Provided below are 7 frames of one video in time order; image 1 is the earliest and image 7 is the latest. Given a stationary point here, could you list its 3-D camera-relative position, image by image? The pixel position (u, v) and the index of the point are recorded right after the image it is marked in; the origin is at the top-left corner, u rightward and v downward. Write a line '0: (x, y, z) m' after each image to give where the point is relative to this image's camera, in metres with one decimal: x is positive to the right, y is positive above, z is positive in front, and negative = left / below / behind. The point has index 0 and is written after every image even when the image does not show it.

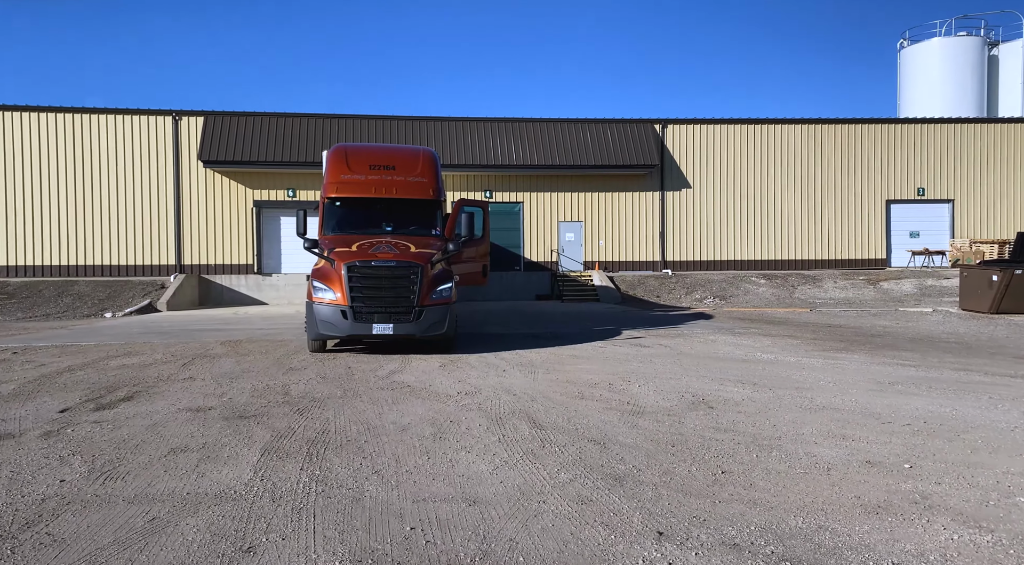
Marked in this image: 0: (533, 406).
0: (+0.2, -1.2, +8.0) m
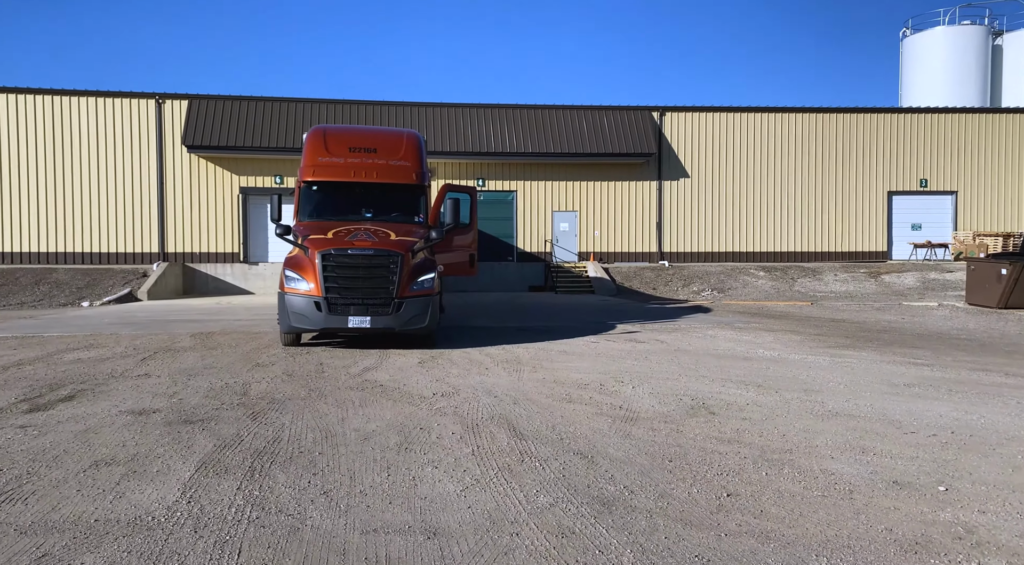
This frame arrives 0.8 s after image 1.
0: (0.0, -1.1, +7.3) m
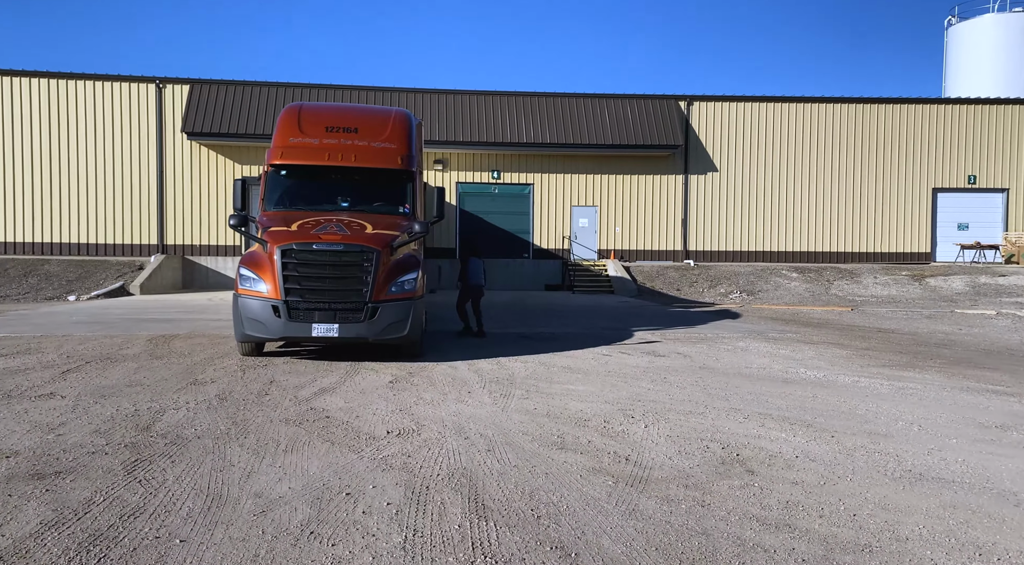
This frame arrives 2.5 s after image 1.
0: (-0.2, -1.1, +5.4) m
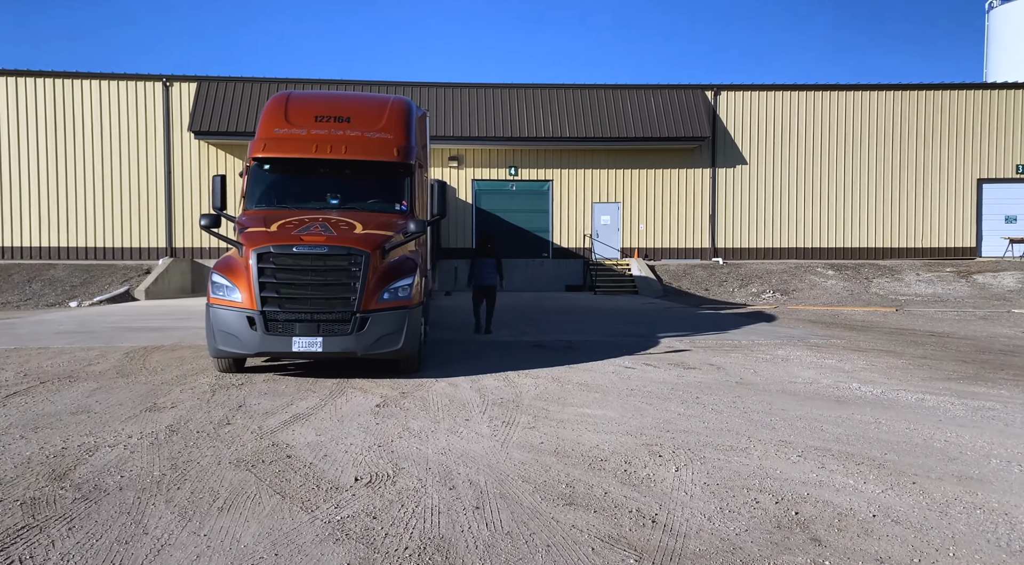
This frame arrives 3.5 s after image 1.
0: (-0.2, -1.2, +4.2) m
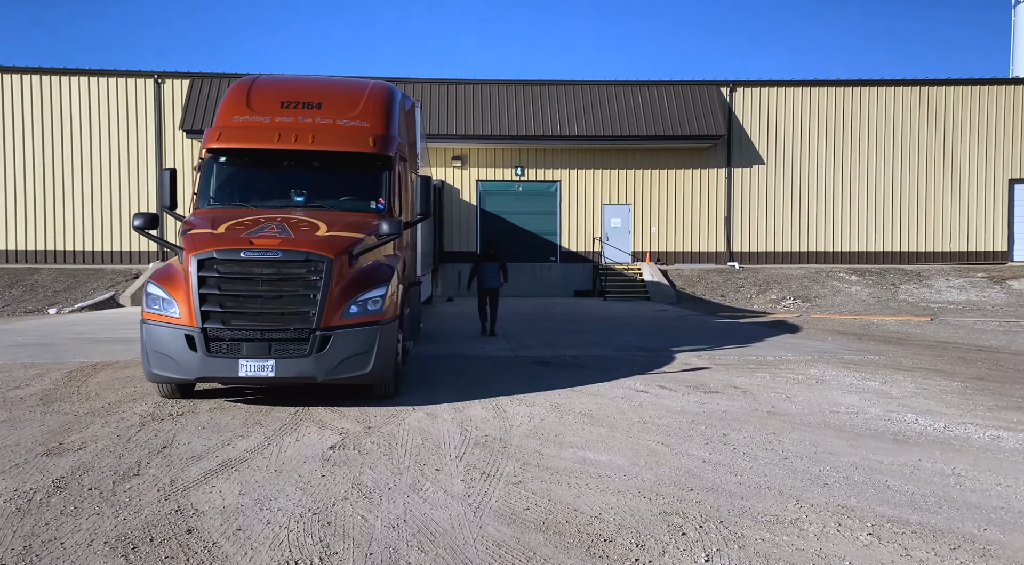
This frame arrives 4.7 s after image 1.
0: (-0.4, -1.3, +2.8) m
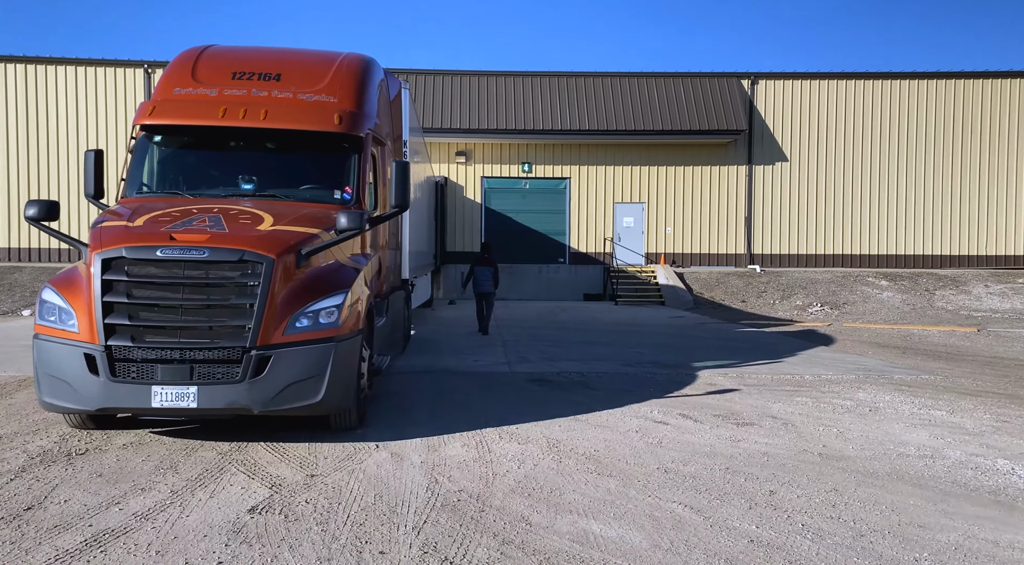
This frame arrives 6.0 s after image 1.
0: (-0.5, -1.3, +1.3) m
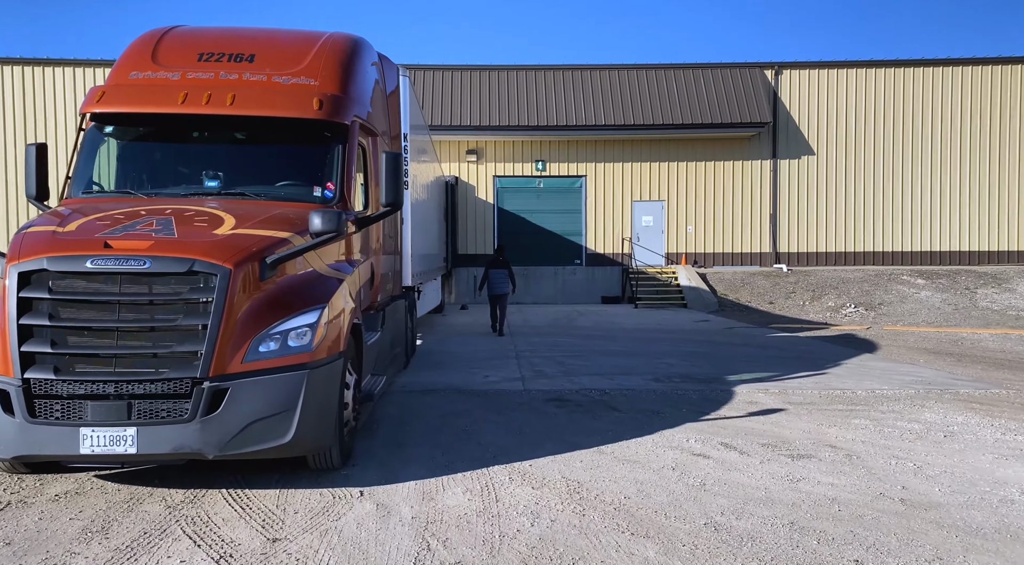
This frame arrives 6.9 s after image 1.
0: (-0.5, -1.4, +0.2) m
